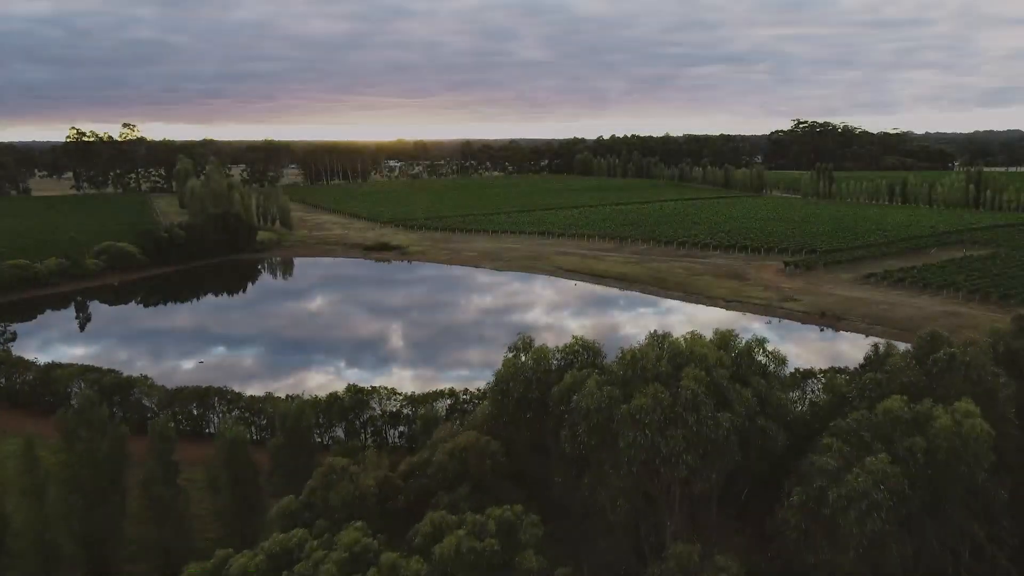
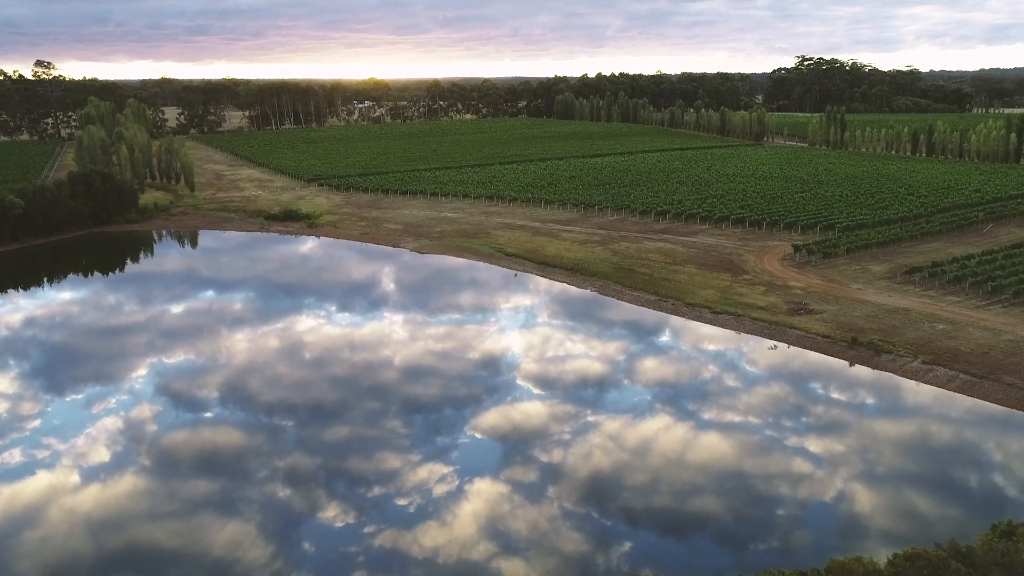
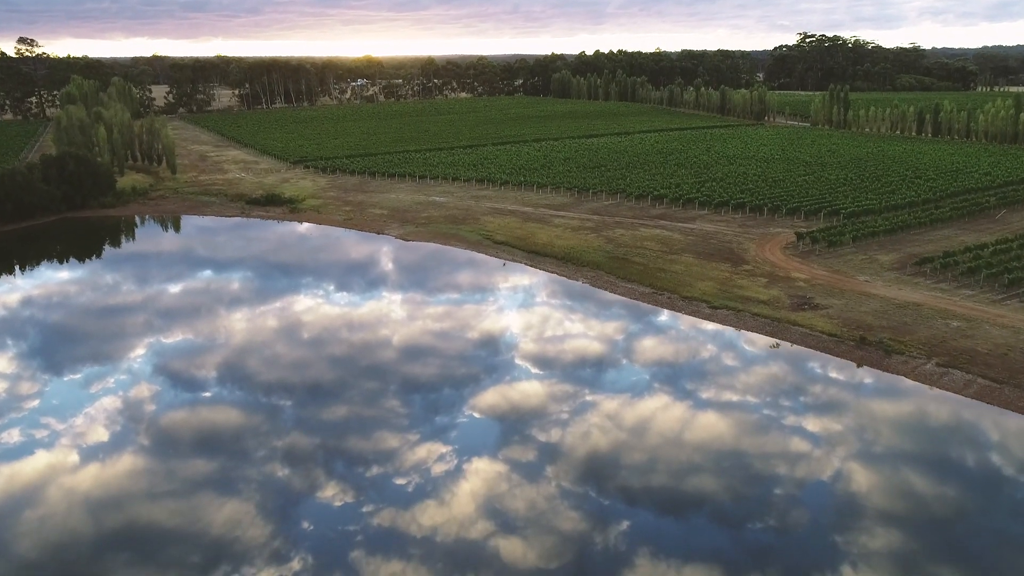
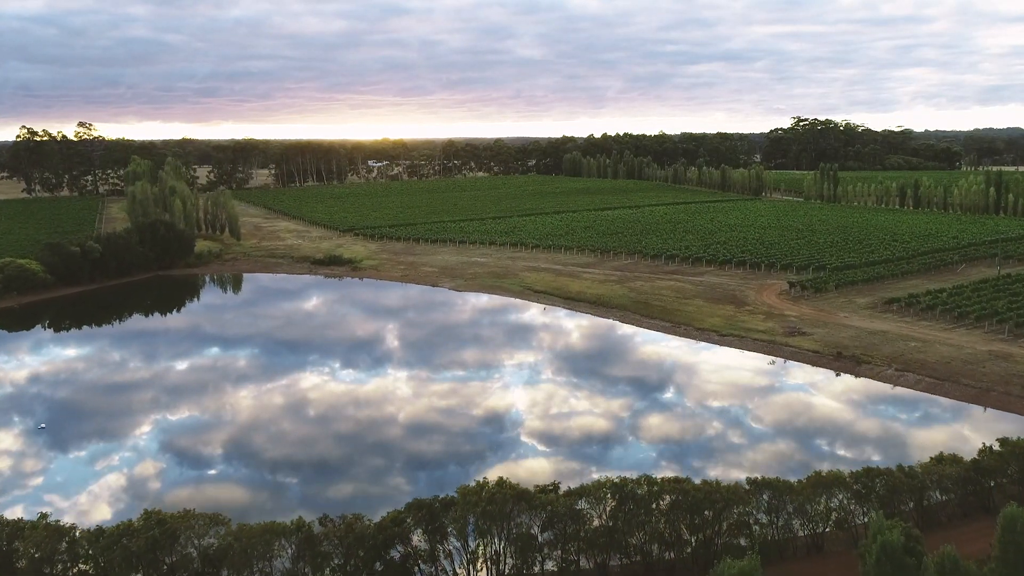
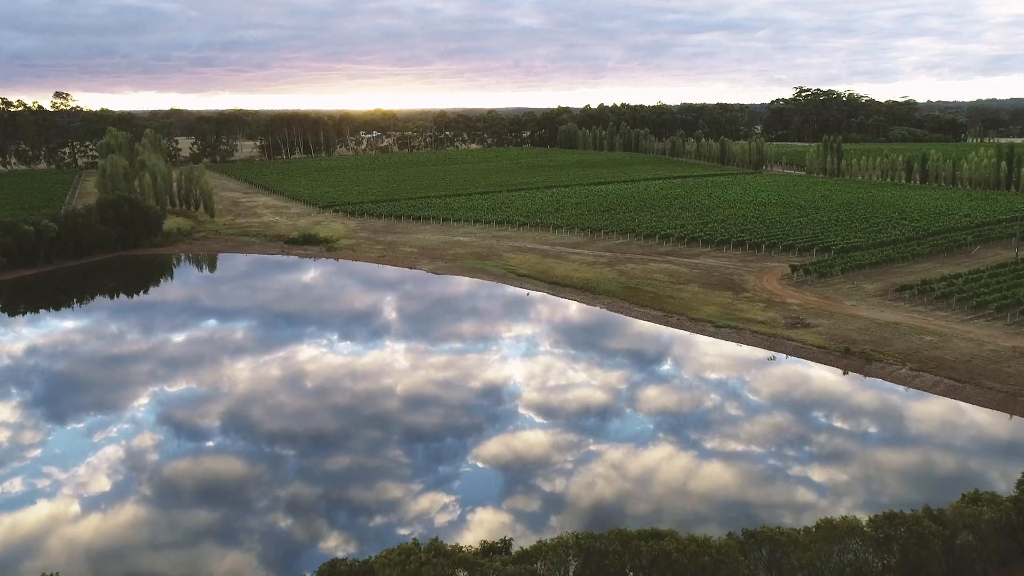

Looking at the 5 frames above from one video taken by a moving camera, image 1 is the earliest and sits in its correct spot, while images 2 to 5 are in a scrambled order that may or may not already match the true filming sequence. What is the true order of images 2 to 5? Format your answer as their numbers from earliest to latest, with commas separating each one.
4, 5, 2, 3
